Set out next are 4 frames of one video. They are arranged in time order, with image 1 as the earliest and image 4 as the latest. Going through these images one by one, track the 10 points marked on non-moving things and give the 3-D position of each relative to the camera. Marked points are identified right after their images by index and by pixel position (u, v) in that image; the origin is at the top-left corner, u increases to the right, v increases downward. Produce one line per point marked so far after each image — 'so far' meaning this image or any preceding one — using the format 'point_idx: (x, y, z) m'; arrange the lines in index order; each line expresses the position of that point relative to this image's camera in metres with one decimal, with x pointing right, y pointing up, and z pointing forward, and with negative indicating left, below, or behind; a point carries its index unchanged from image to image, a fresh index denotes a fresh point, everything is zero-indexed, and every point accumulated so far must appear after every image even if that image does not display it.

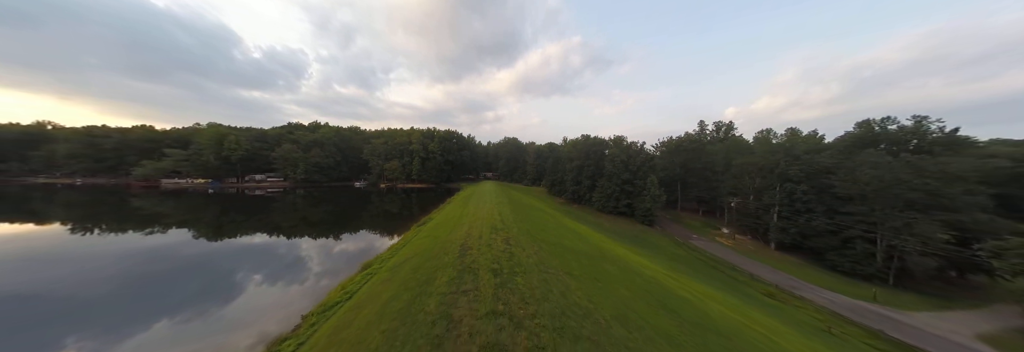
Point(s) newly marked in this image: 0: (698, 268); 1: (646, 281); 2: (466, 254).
0: (+16.2, -7.9, +17.9) m
1: (+7.1, -5.5, +11.9) m
2: (-2.0, -3.4, +10.7) m
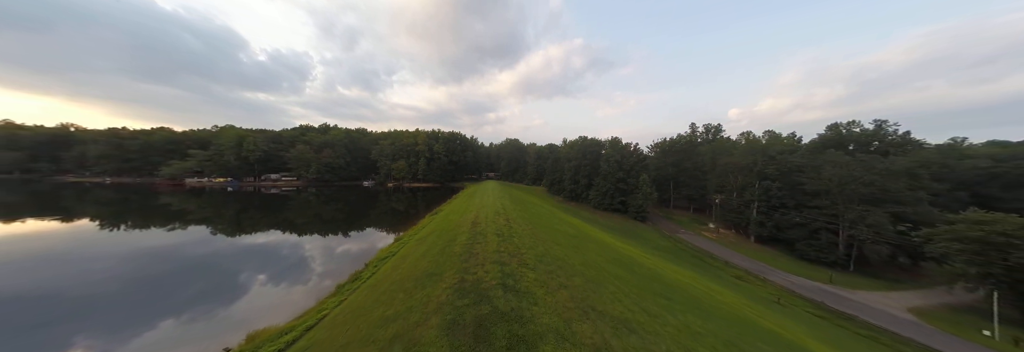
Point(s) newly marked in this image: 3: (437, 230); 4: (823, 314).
0: (+16.2, -7.7, +19.9) m
1: (+7.1, -5.2, +13.9) m
2: (-2.0, -3.1, +12.8) m
3: (-4.9, -3.8, +14.6) m
4: (+19.0, -8.4, +12.8) m
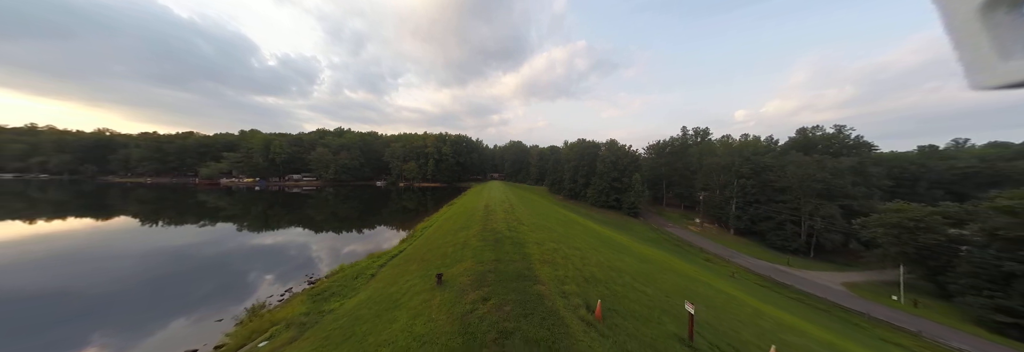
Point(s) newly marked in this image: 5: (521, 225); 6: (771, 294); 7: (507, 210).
0: (+16.5, -7.5, +22.6) m
1: (+7.3, -5.0, +16.9) m
2: (-1.8, -2.9, +16.0) m
3: (-4.7, -3.5, +17.8) m
4: (+19.2, -8.2, +15.5) m
5: (+0.7, -3.1, +14.1) m
6: (+17.6, -8.1, +14.0) m
7: (-0.5, -3.0, +17.8) m
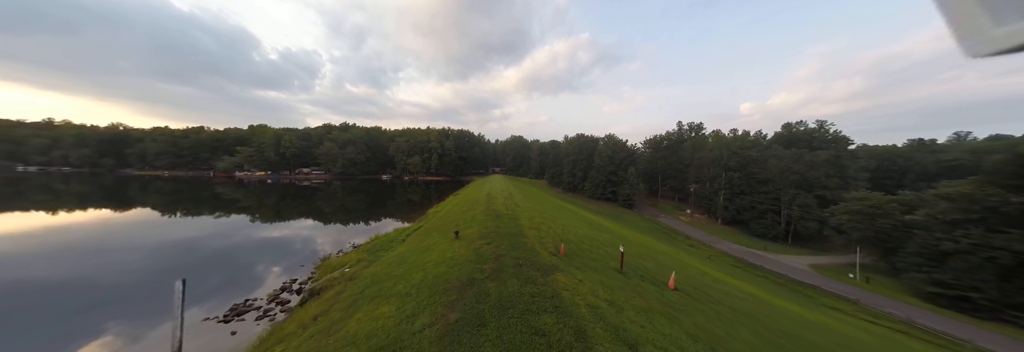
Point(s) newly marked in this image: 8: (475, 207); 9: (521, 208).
0: (+16.5, -6.6, +24.3) m
1: (+7.3, -4.3, +18.6) m
2: (-1.8, -2.2, +17.7) m
3: (-4.7, -2.8, +19.6) m
4: (+19.1, -7.5, +17.2) m
5: (+0.6, -2.4, +15.8) m
6: (+17.6, -7.4, +15.7) m
7: (-0.6, -2.2, +19.6) m
8: (-3.1, -2.5, +15.6) m
9: (+0.7, -2.4, +15.1) m
